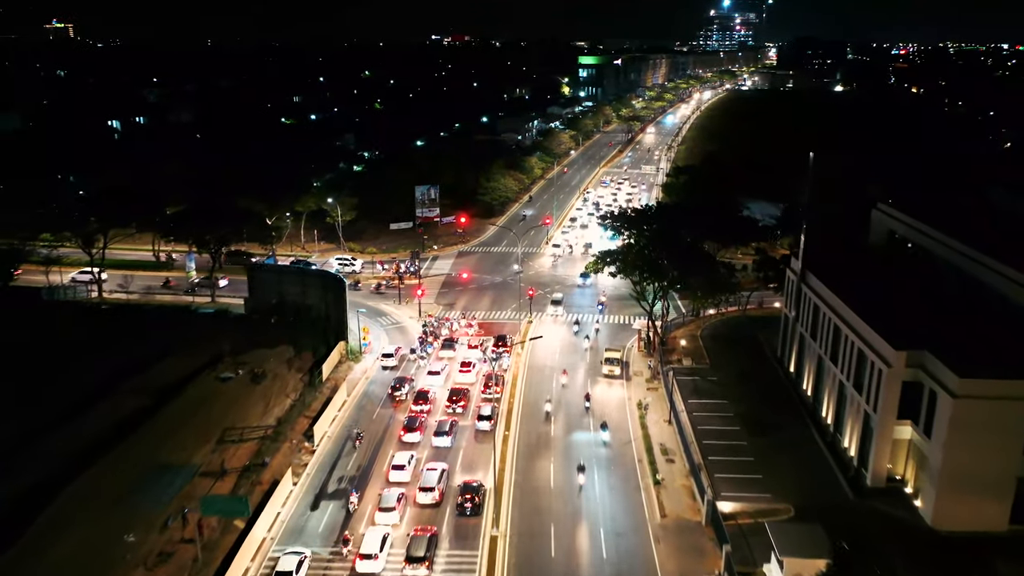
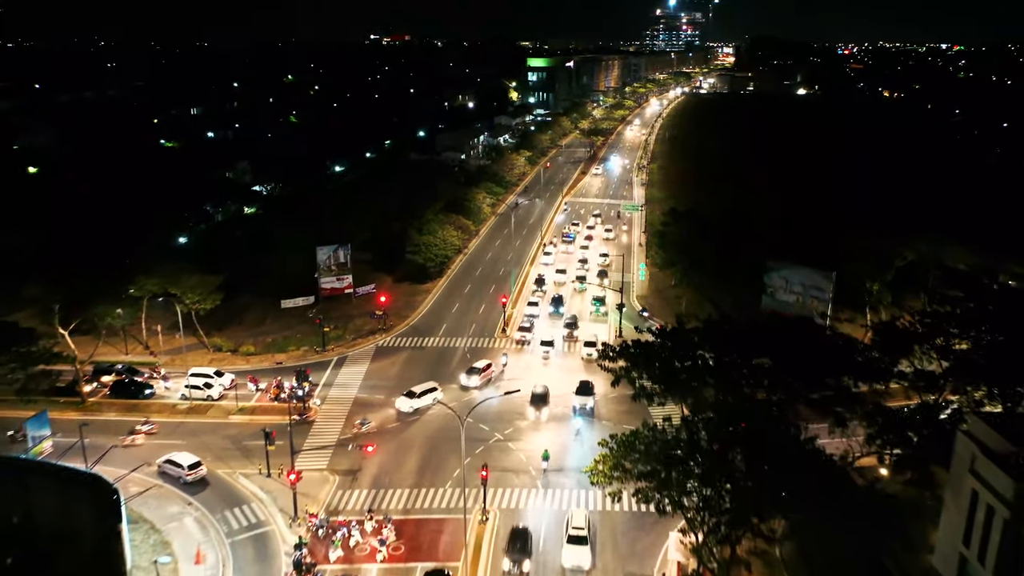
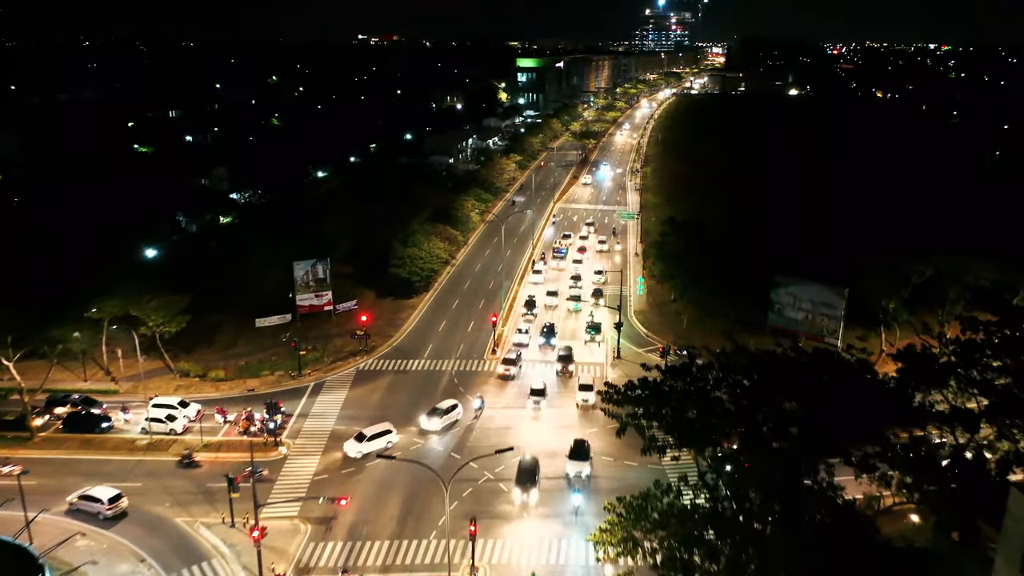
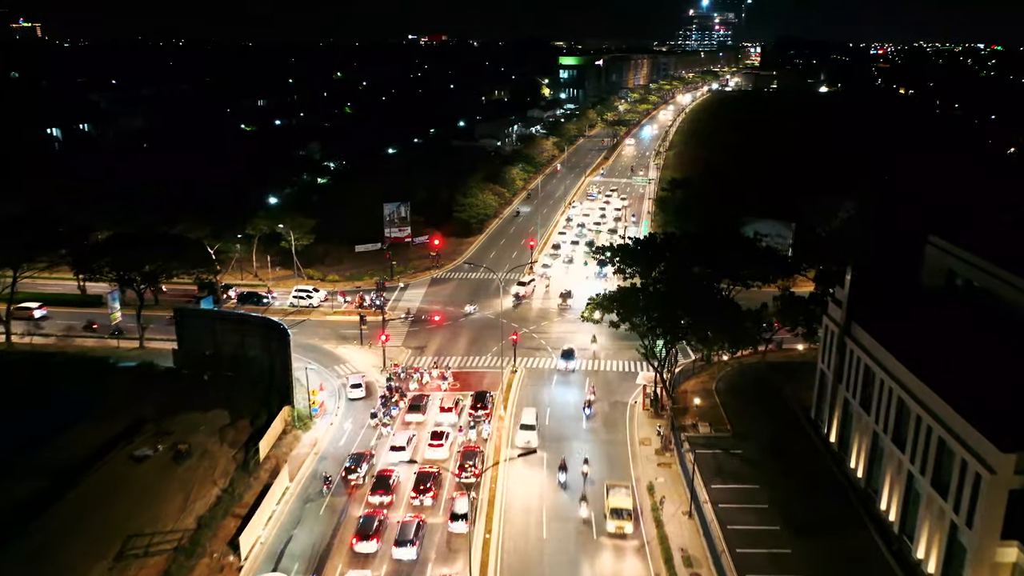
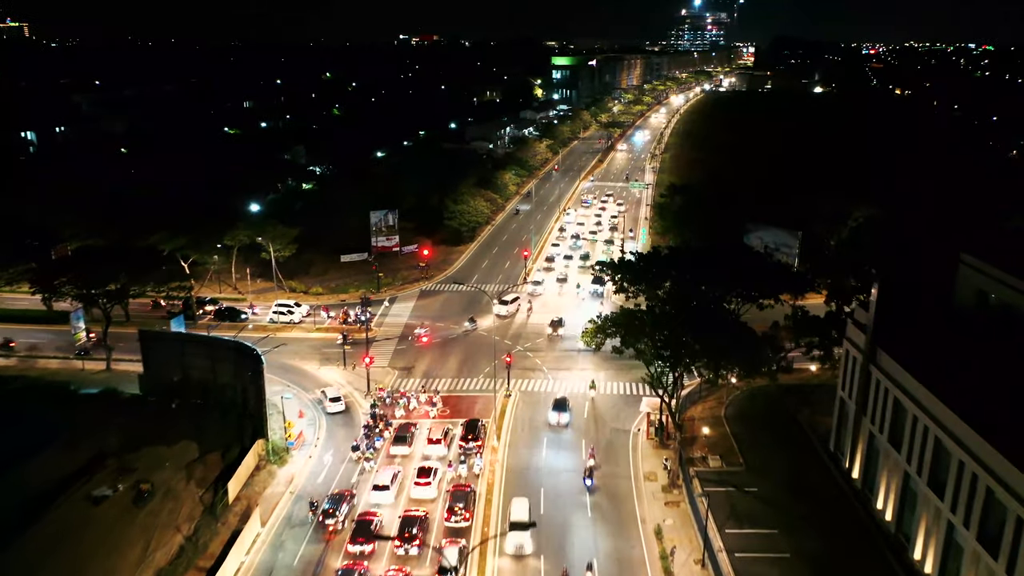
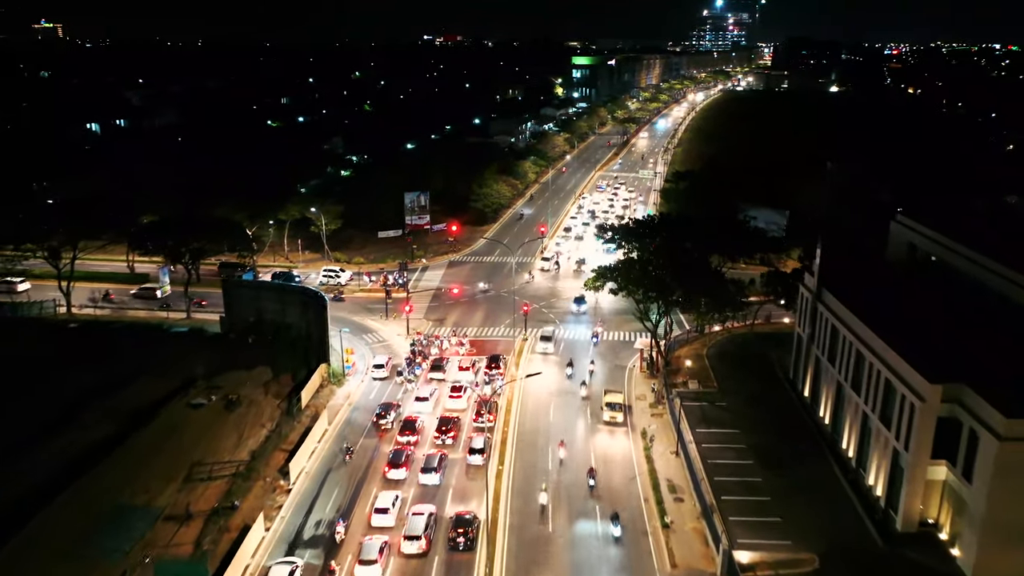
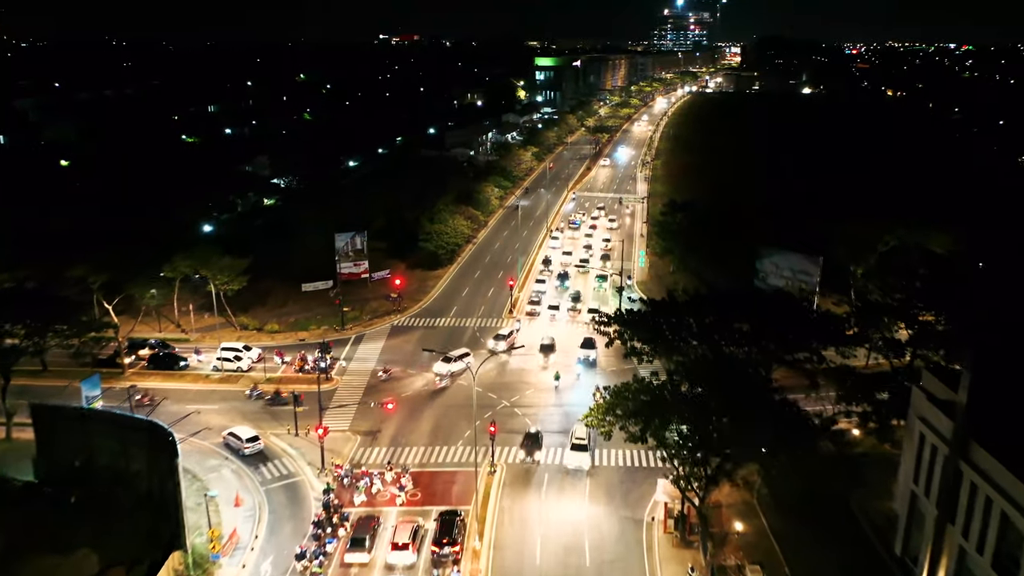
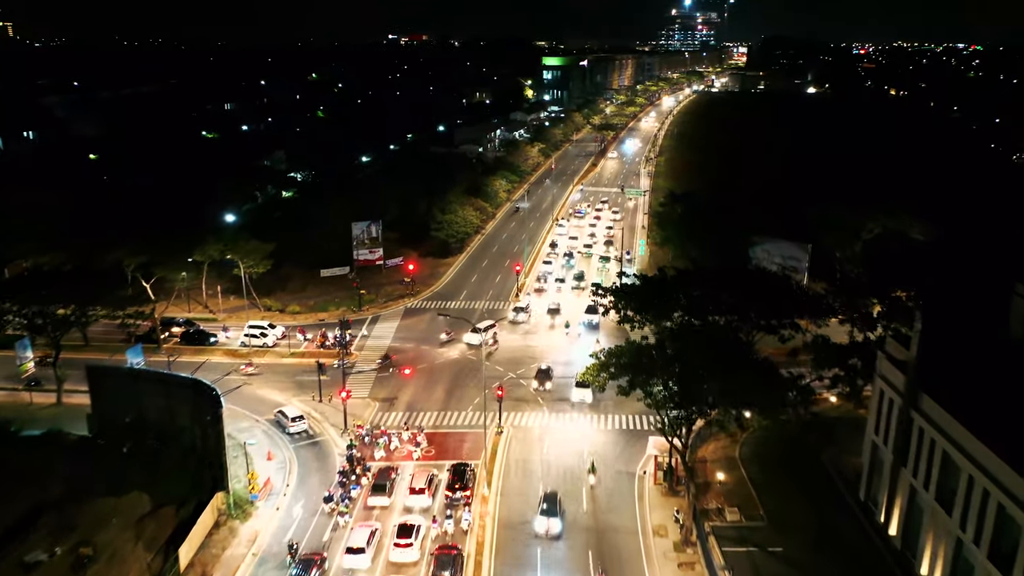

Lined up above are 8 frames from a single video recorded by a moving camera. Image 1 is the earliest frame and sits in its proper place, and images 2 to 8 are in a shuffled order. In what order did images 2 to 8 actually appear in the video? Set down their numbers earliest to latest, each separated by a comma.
6, 4, 5, 8, 7, 2, 3
